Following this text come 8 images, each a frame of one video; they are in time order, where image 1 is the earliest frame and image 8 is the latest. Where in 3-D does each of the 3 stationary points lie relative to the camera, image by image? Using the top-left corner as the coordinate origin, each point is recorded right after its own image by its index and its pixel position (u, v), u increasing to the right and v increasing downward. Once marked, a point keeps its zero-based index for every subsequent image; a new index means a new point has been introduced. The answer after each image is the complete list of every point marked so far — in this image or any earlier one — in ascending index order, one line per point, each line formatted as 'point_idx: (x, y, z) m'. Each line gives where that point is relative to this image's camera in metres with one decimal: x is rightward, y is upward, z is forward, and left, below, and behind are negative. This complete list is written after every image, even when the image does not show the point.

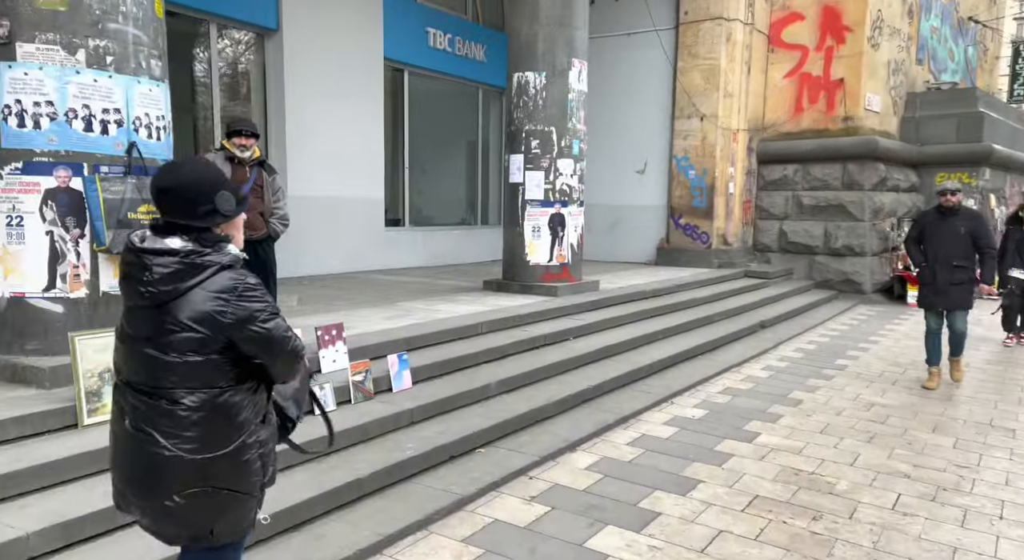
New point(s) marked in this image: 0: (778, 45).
0: (+4.4, +4.0, +13.4) m
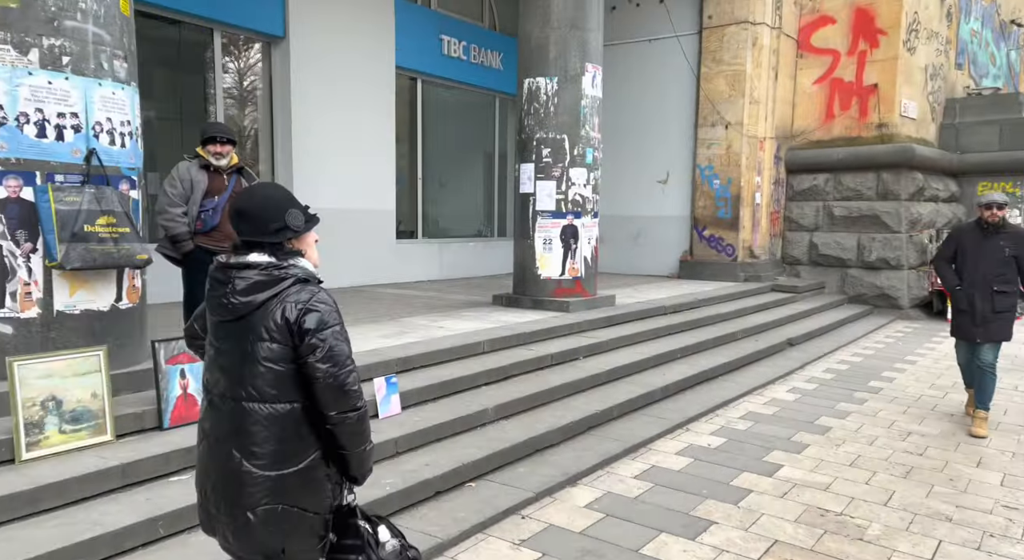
0: (+4.7, +3.8, +12.9) m
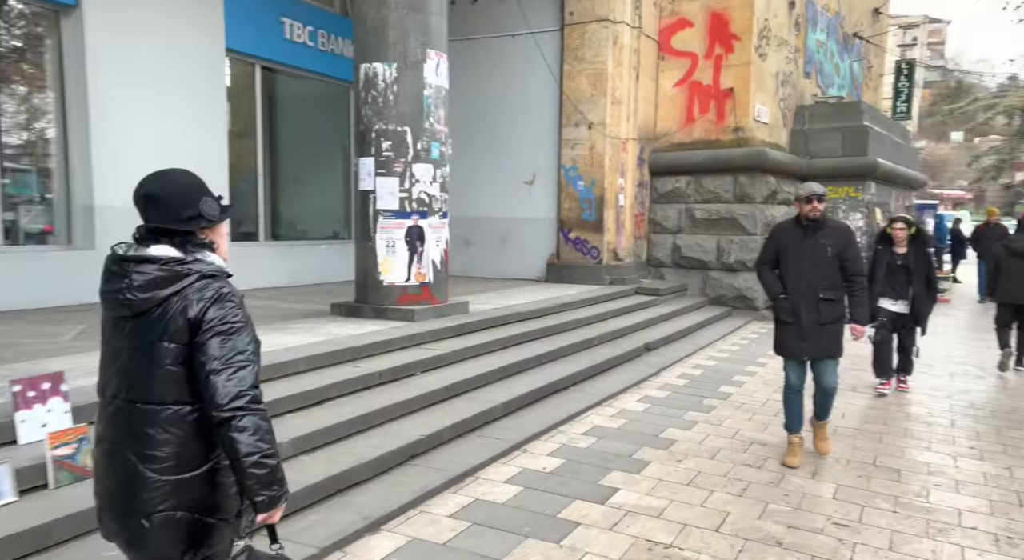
0: (+2.5, +3.7, +13.0) m
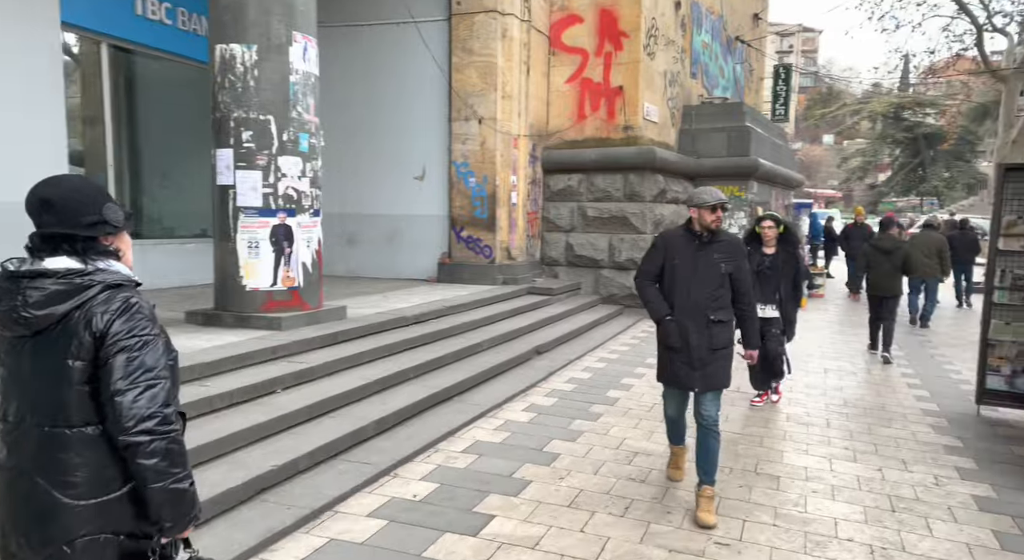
0: (+0.7, +3.8, +12.9) m
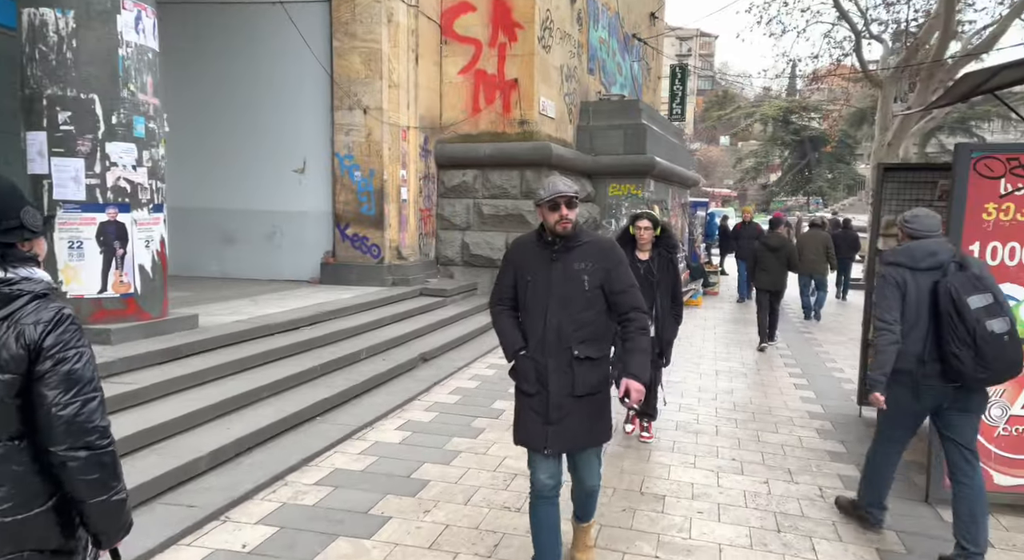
0: (-0.9, +3.8, +12.3) m
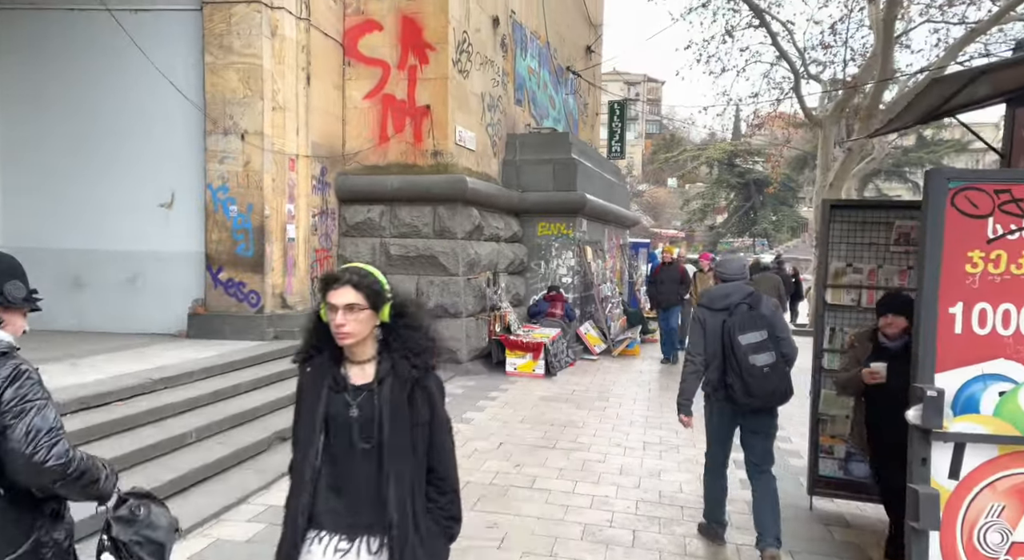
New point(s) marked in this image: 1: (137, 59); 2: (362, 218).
0: (-2.2, +3.1, +11.1) m
1: (-4.1, +2.6, +9.1) m
2: (-2.1, +0.9, +10.9) m
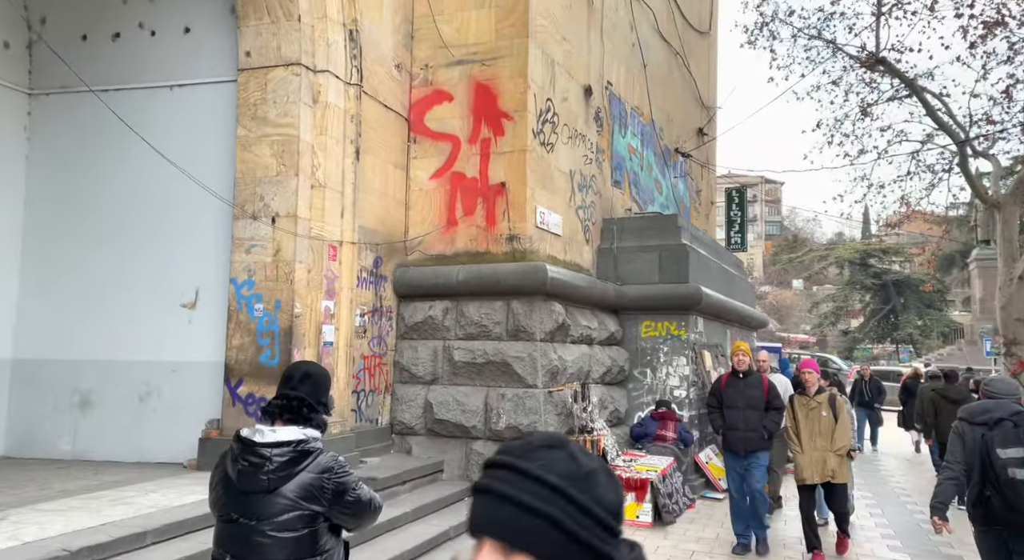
0: (-1.1, +1.8, +9.5) m
1: (-3.2, +1.5, +7.8) m
2: (-1.0, -0.4, +9.1) m
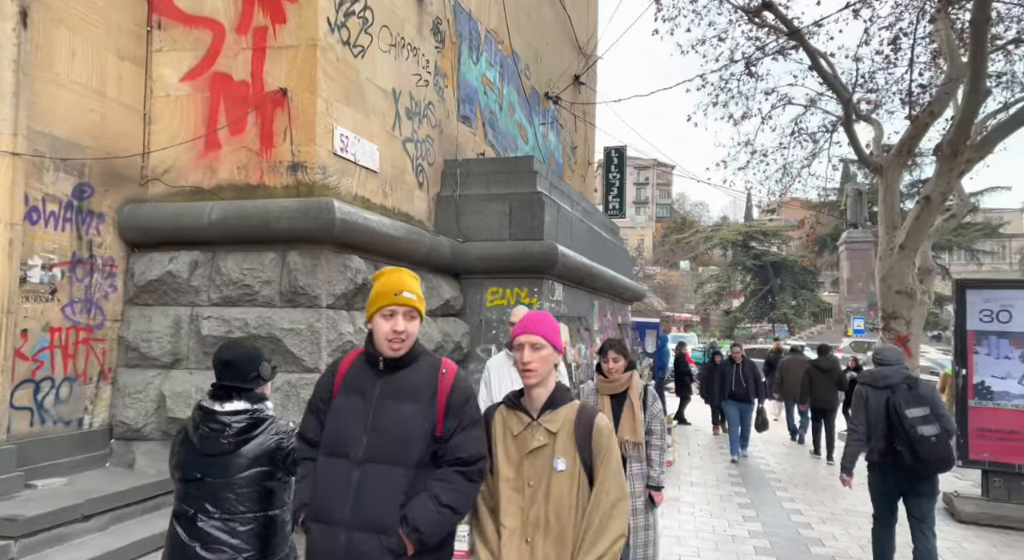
0: (-2.9, +2.2, +6.8) m
1: (-4.8, +1.9, +4.8) m
2: (-2.8, +0.1, +6.4) m
